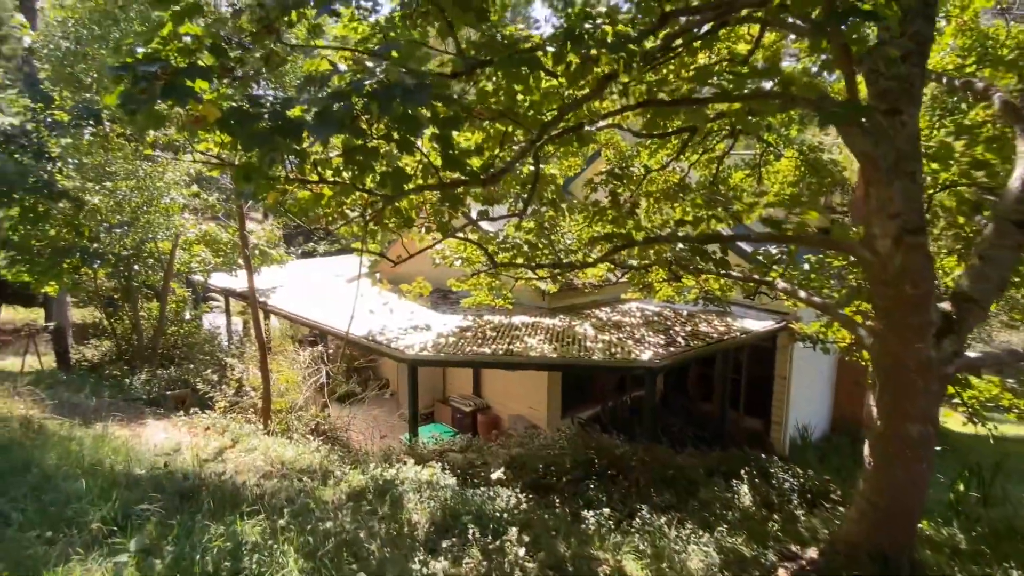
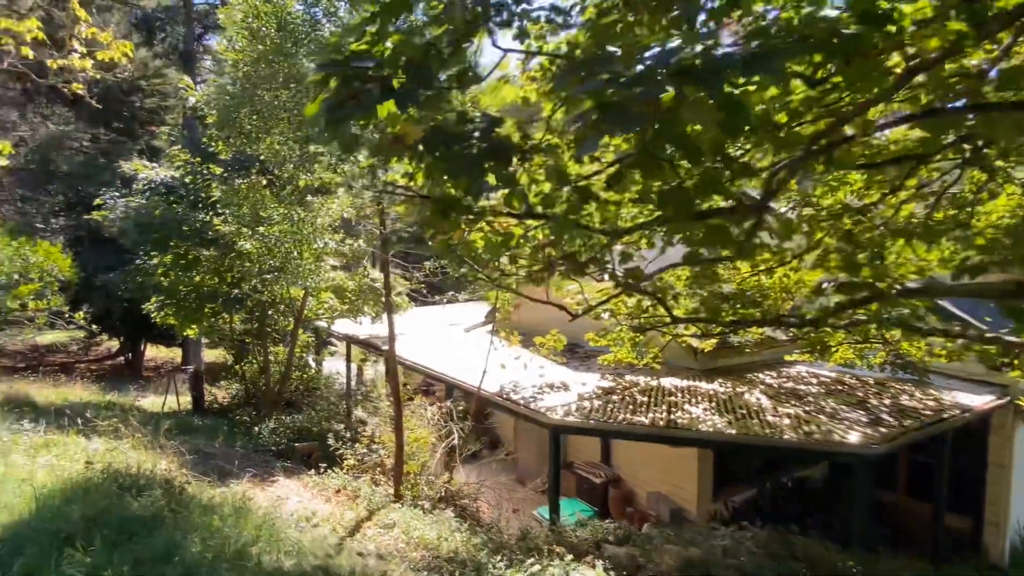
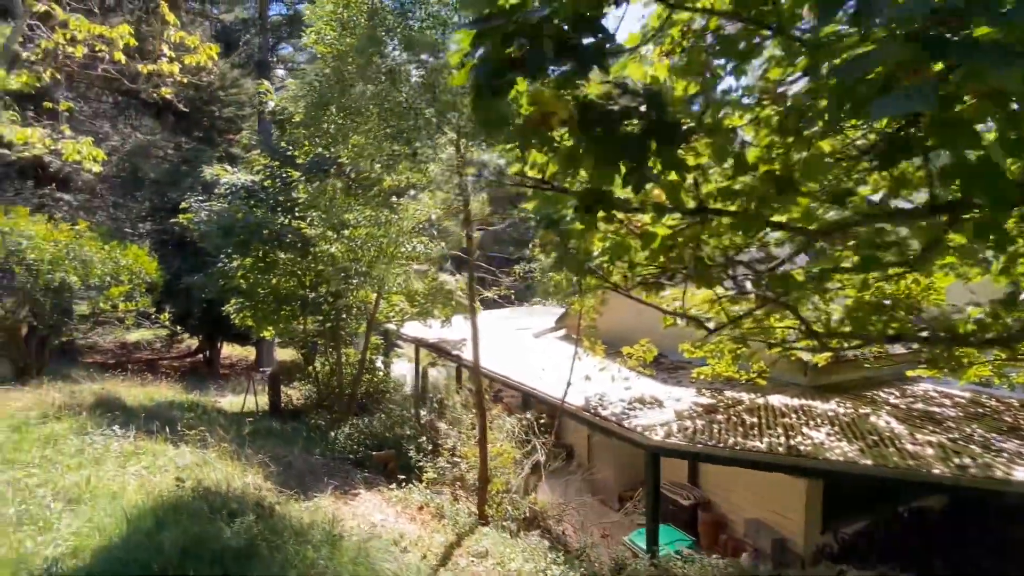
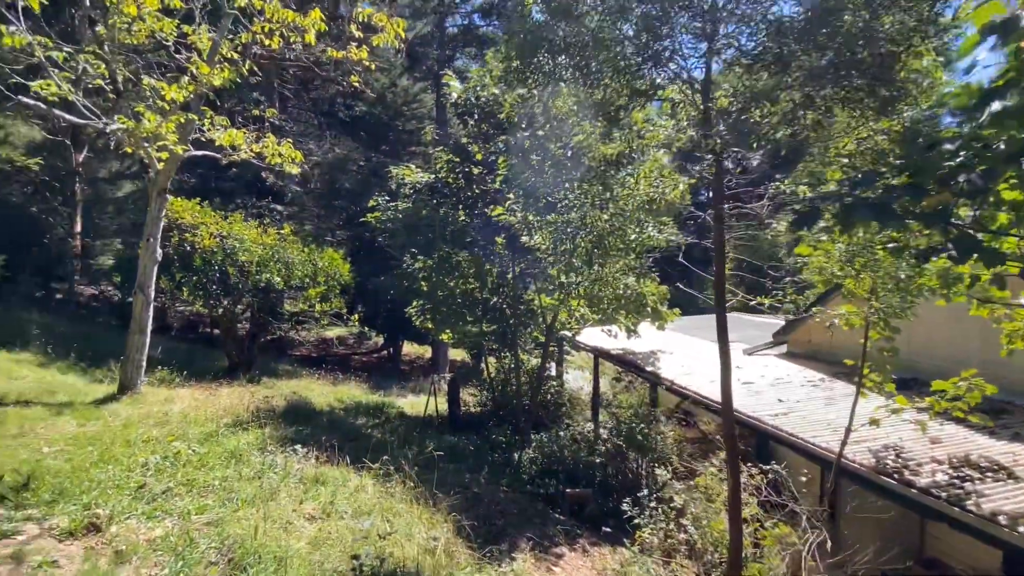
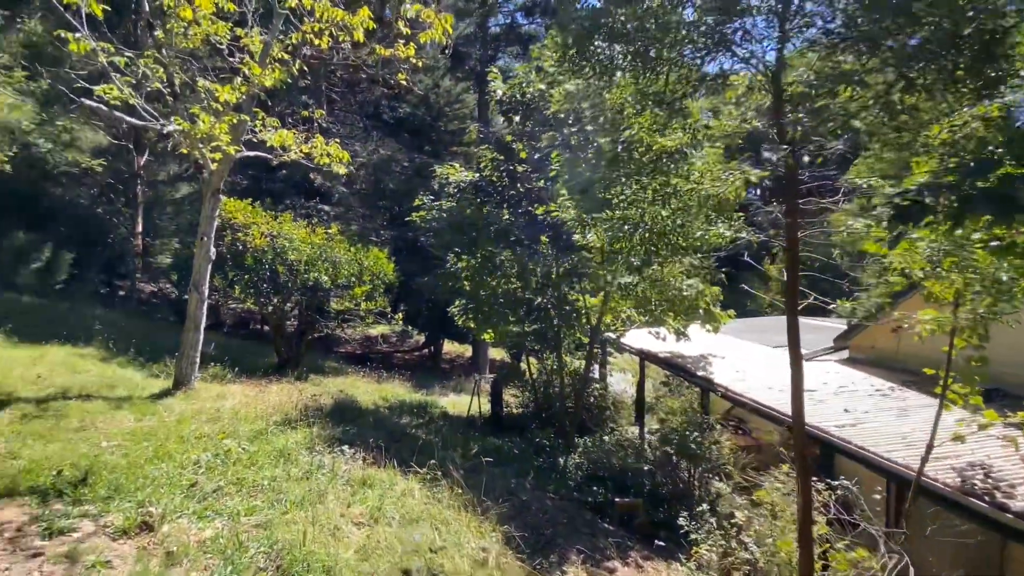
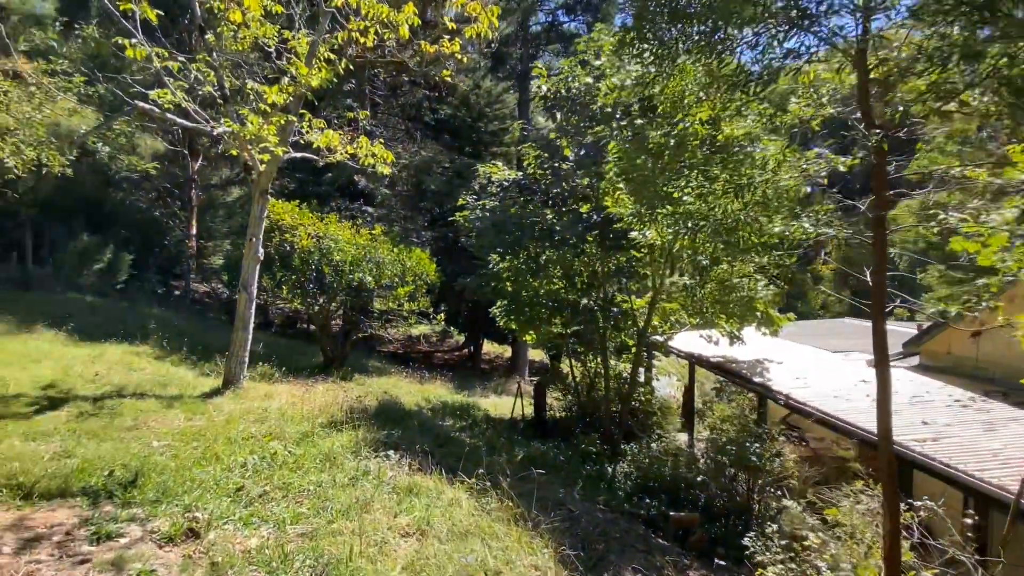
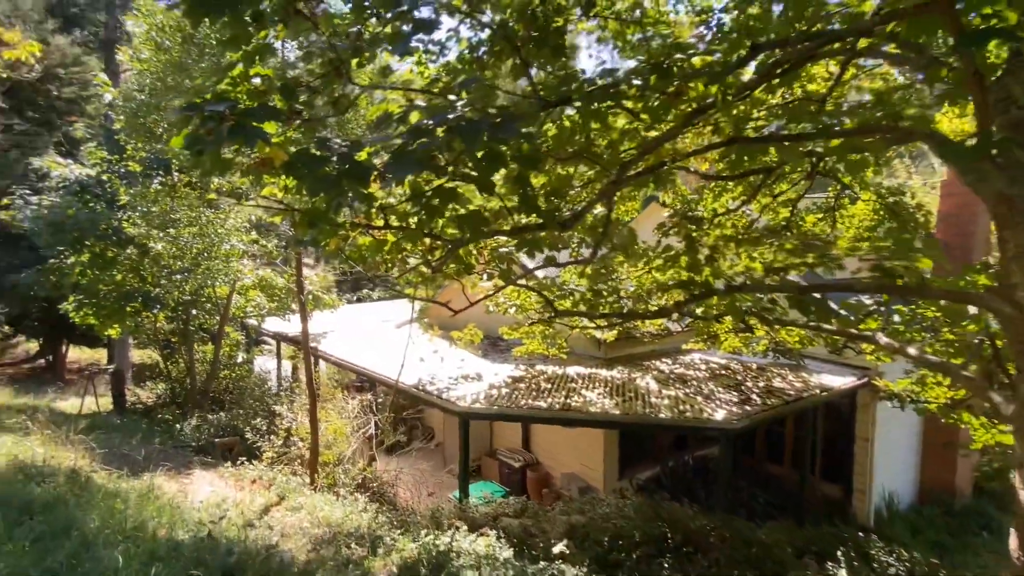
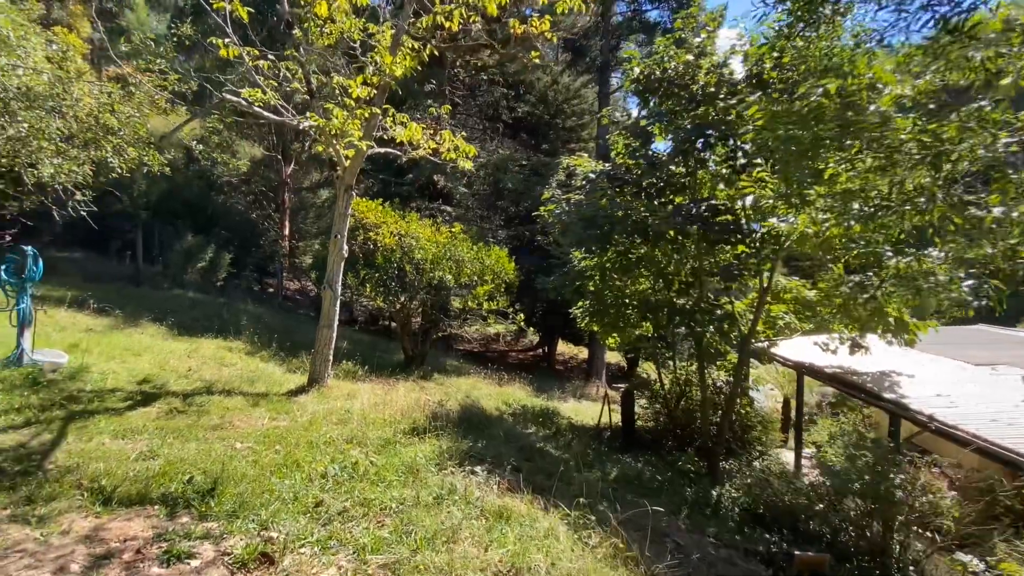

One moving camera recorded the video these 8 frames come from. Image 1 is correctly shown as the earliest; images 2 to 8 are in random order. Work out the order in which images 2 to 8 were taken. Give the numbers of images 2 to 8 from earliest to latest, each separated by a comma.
7, 2, 3, 4, 5, 6, 8
